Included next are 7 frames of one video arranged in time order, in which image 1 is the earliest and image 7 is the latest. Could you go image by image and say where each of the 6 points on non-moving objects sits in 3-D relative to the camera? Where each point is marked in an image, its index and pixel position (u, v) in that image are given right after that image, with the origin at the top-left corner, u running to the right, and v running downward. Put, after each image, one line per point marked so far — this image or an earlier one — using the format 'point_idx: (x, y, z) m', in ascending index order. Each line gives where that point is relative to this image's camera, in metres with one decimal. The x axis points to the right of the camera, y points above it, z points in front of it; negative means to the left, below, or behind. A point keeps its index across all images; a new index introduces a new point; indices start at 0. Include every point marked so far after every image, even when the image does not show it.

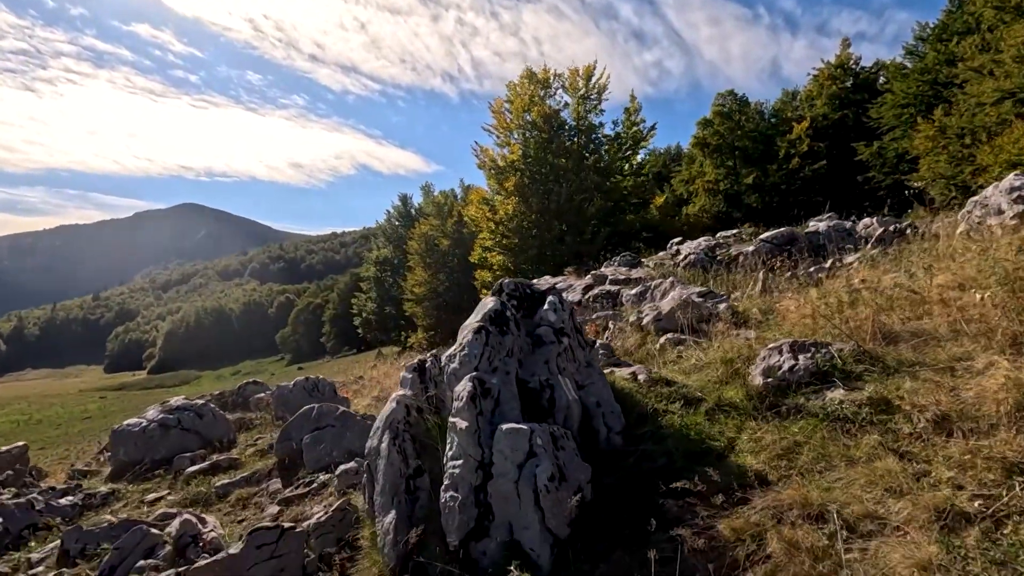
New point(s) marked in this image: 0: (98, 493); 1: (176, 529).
0: (-5.3, -2.6, +6.9) m
1: (-3.0, -2.1, +4.7) m
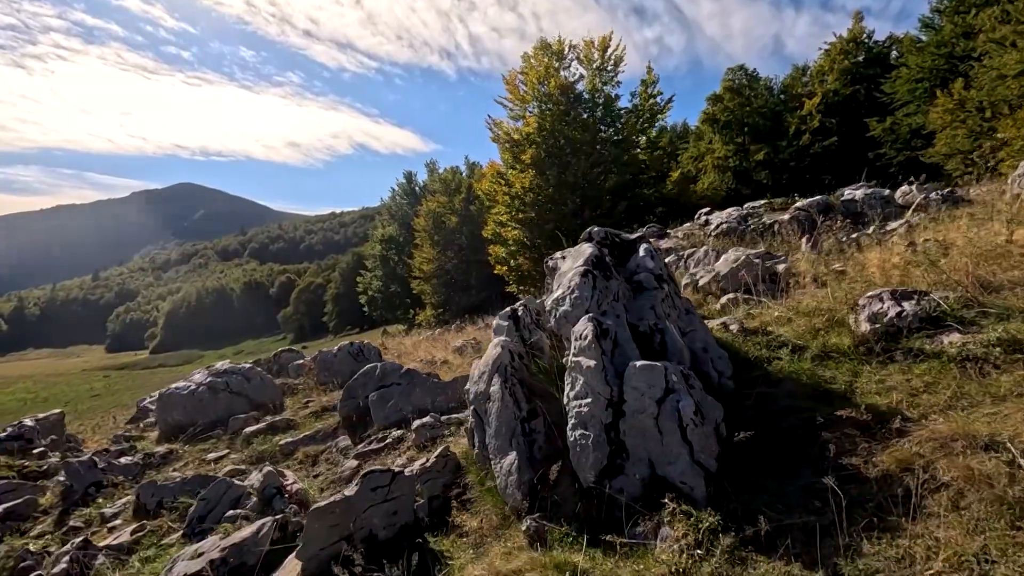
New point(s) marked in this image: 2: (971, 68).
0: (-4.5, -2.1, +6.9) m
1: (-2.2, -1.7, +4.7) m
2: (+14.1, +6.8, +16.6) m
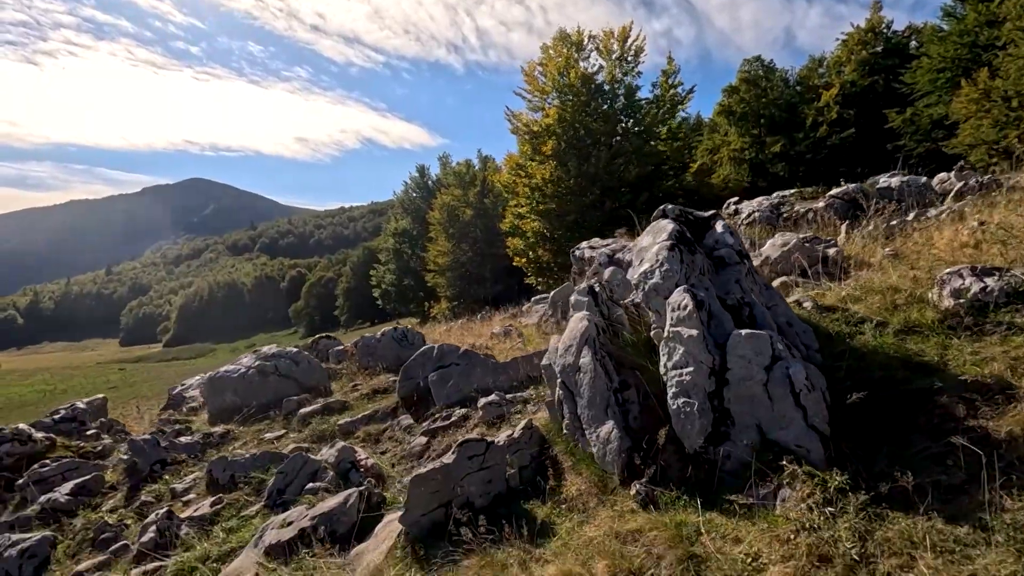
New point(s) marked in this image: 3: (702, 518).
0: (-3.9, -1.9, +7.0) m
1: (-1.6, -1.5, +4.8) m
2: (+14.9, +7.1, +16.4) m
3: (+0.9, -1.1, +2.6) m
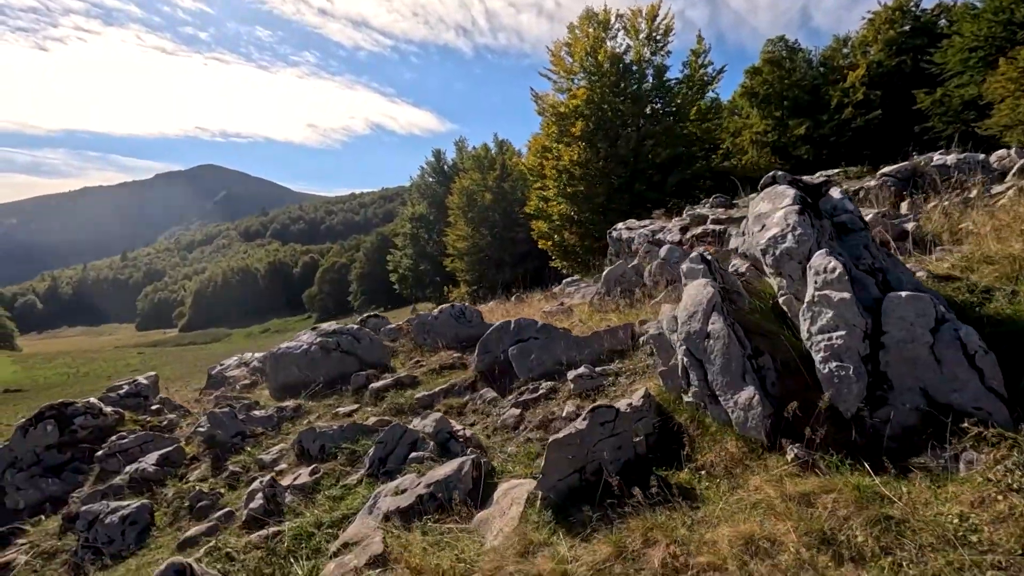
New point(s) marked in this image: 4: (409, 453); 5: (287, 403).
0: (-3.0, -1.5, +7.0) m
1: (-0.7, -1.2, +4.8) m
2: (+16.0, +7.6, +15.9) m
3: (+1.8, -0.9, +2.6) m
4: (-0.9, -1.4, +4.5) m
5: (-3.0, -1.5, +7.1) m
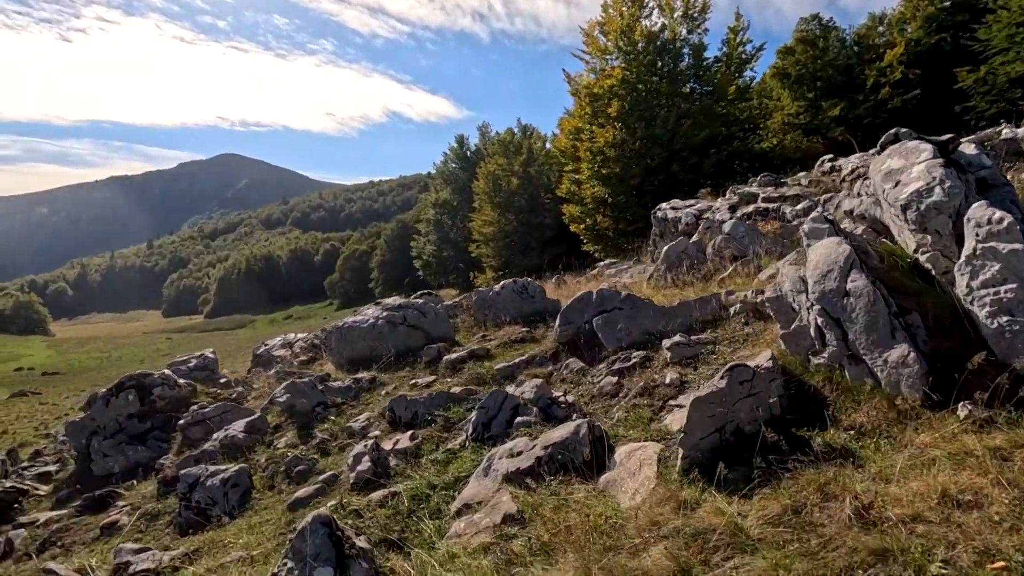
0: (-2.0, -1.2, +7.0) m
1: (+0.2, -0.9, +4.7) m
2: (+17.3, +8.2, +15.1) m
3: (+2.6, -0.7, +2.4) m
4: (0.0, -1.1, +4.5) m
5: (-2.0, -1.1, +7.1) m
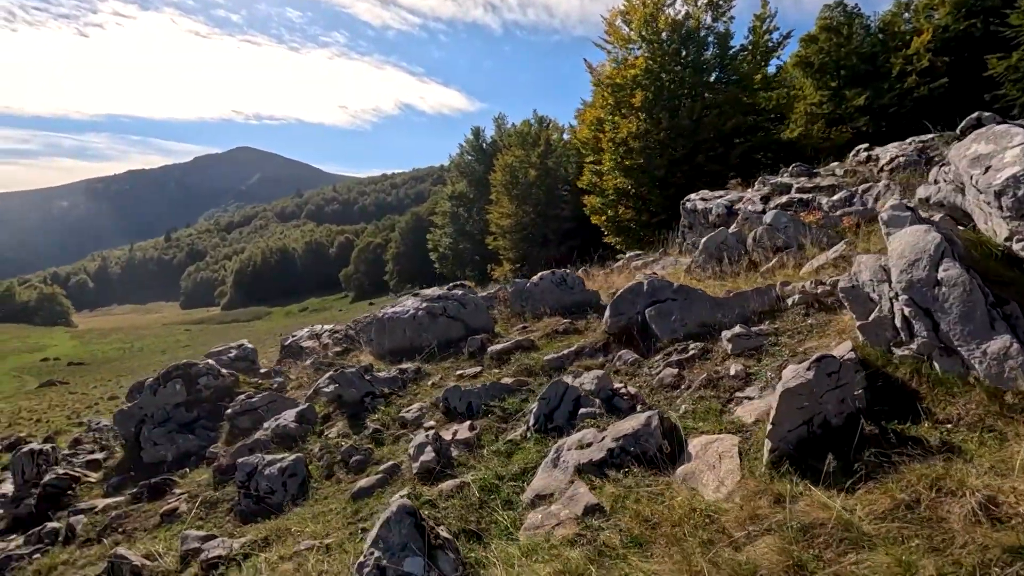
0: (-1.4, -1.1, +7.0) m
1: (+0.7, -0.8, +4.7) m
2: (+18.0, +8.4, +14.5) m
3: (+3.1, -0.6, +2.3) m
4: (+0.5, -1.0, +4.4) m
5: (-1.4, -1.0, +7.1) m
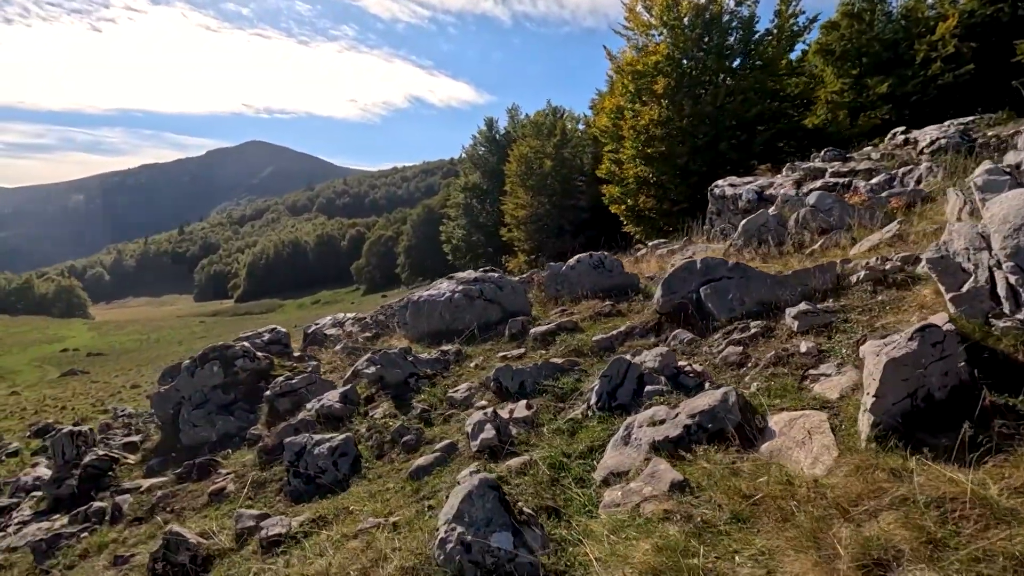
0: (-0.9, -0.8, +6.9) m
1: (+1.2, -0.6, +4.5) m
2: (+18.7, +8.7, +13.9) m
3: (+3.5, -0.4, +2.1) m
4: (+1.0, -0.8, +4.3) m
5: (-0.9, -0.8, +7.0) m
